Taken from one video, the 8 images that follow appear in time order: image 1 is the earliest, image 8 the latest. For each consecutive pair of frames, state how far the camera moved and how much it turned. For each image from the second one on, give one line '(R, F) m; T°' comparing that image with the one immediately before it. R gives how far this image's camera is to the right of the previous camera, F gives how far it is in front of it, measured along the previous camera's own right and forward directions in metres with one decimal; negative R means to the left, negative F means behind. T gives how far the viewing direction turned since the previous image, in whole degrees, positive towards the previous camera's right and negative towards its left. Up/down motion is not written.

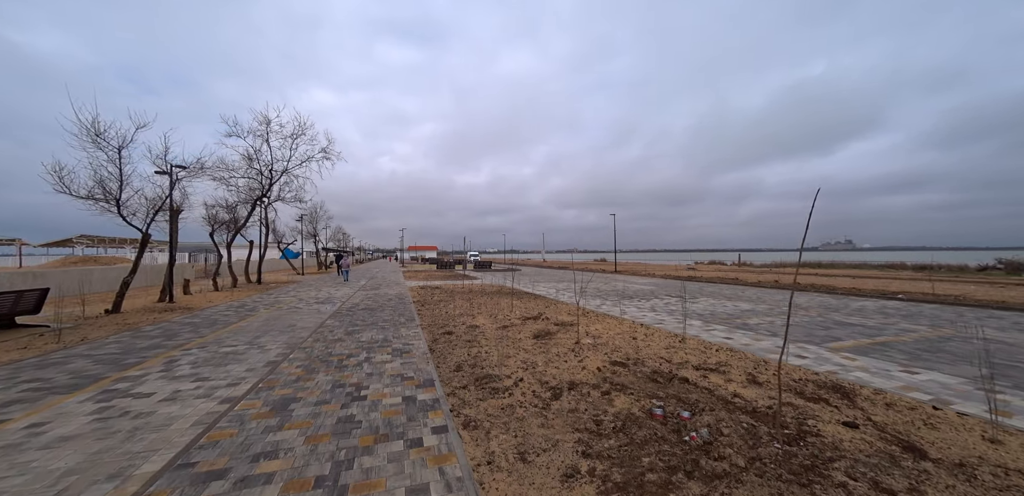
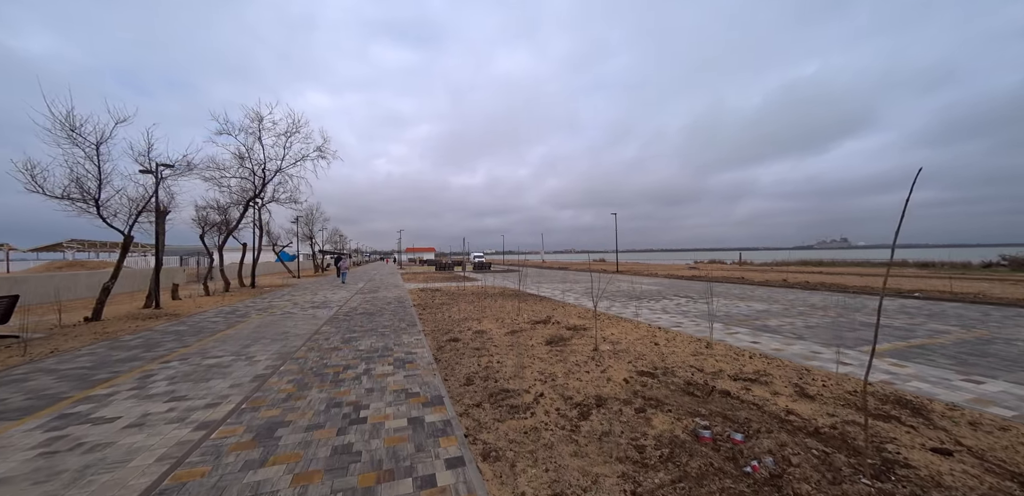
(-0.3, +0.5) m; 0°
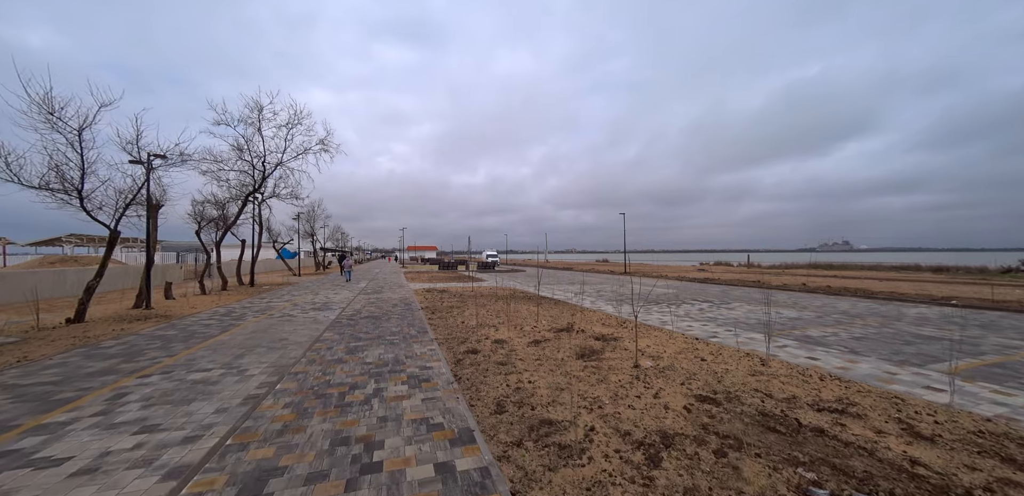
(-0.5, +0.7) m; 0°
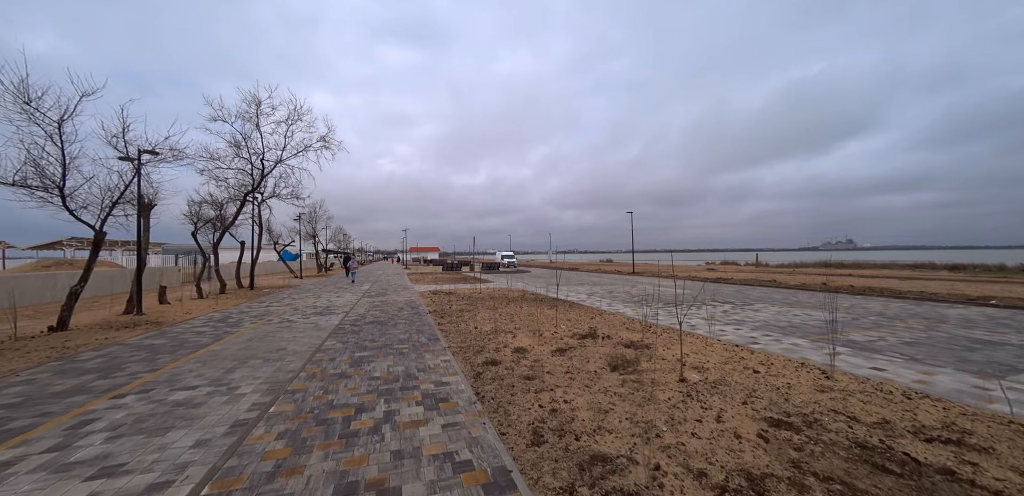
(-0.4, +0.6) m; 0°
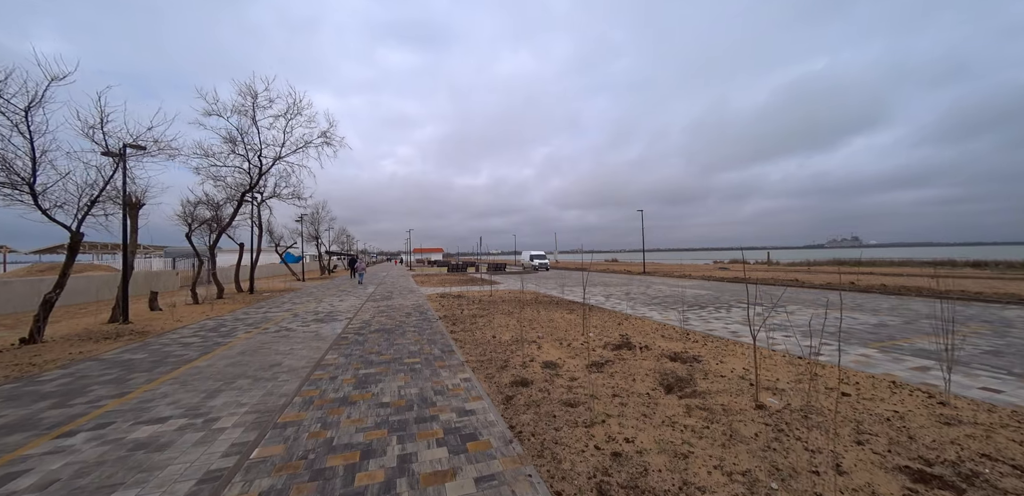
(-0.4, +0.8) m; 0°
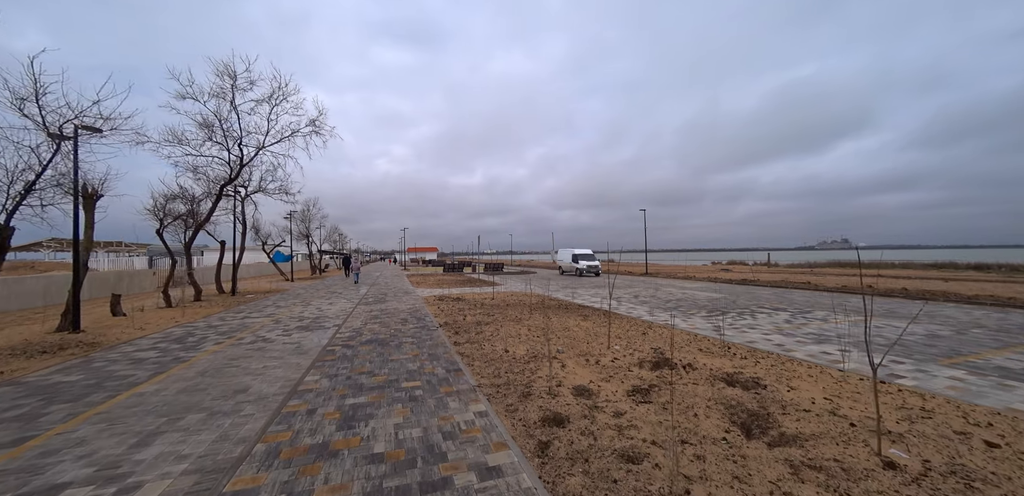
(-0.4, +1.0) m; +1°
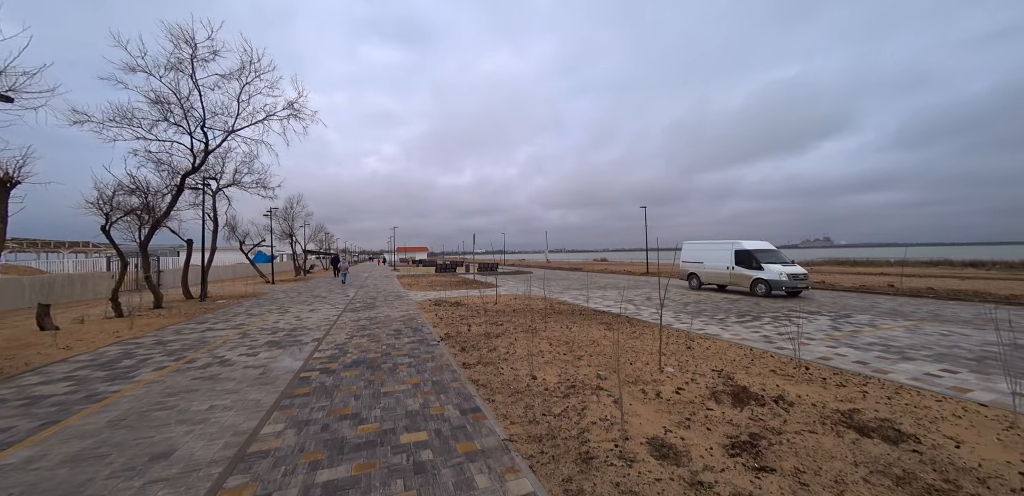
(-0.6, +1.3) m; +2°
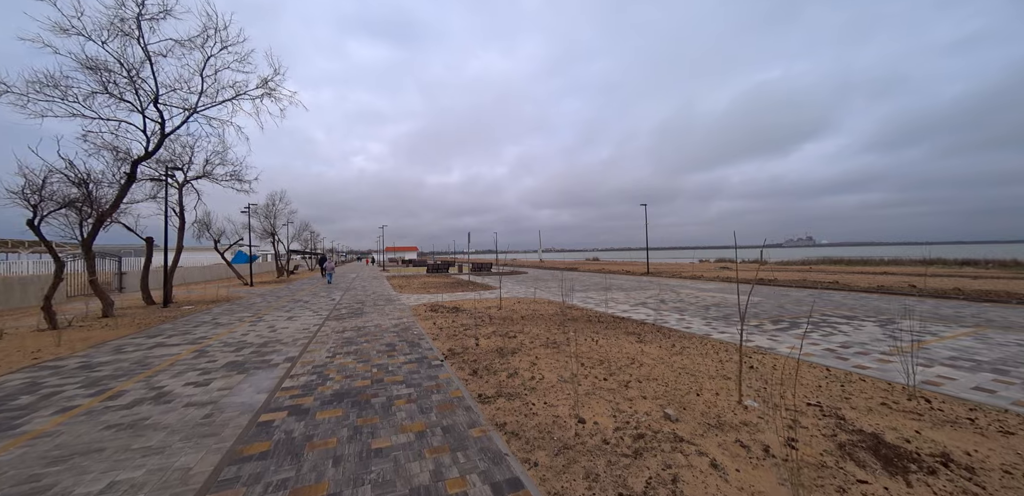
(-0.6, +1.3) m; +2°
